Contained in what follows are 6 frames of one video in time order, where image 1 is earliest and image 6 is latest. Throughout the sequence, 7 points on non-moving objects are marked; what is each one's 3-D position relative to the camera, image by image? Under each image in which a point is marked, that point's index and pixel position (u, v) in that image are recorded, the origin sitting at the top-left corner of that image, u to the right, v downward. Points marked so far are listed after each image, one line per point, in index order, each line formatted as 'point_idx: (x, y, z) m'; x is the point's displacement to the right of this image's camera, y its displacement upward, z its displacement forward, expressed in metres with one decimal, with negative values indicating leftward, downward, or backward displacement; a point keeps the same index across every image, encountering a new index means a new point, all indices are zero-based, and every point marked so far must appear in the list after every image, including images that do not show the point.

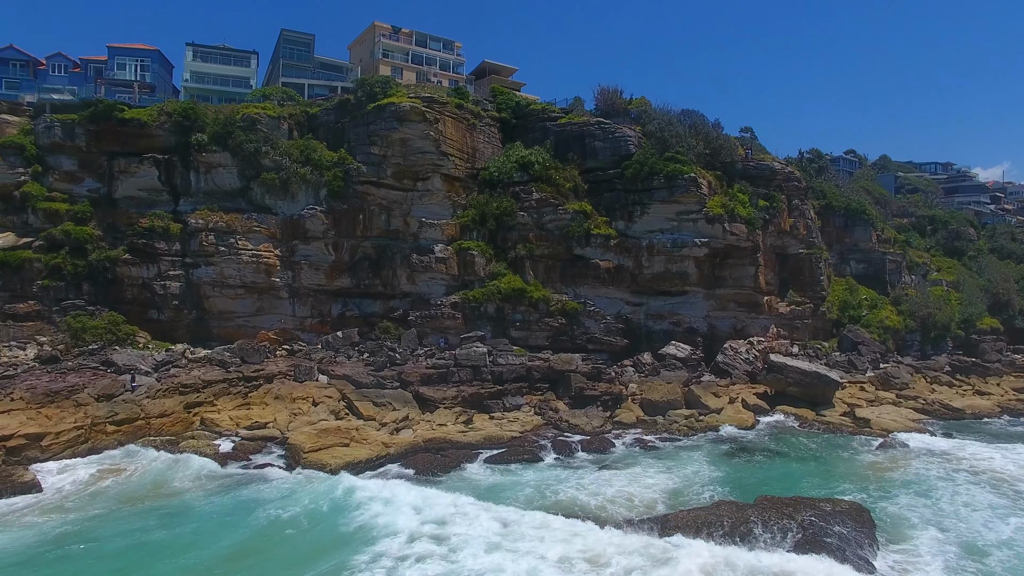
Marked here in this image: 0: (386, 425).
0: (-2.4, -2.6, +18.6) m
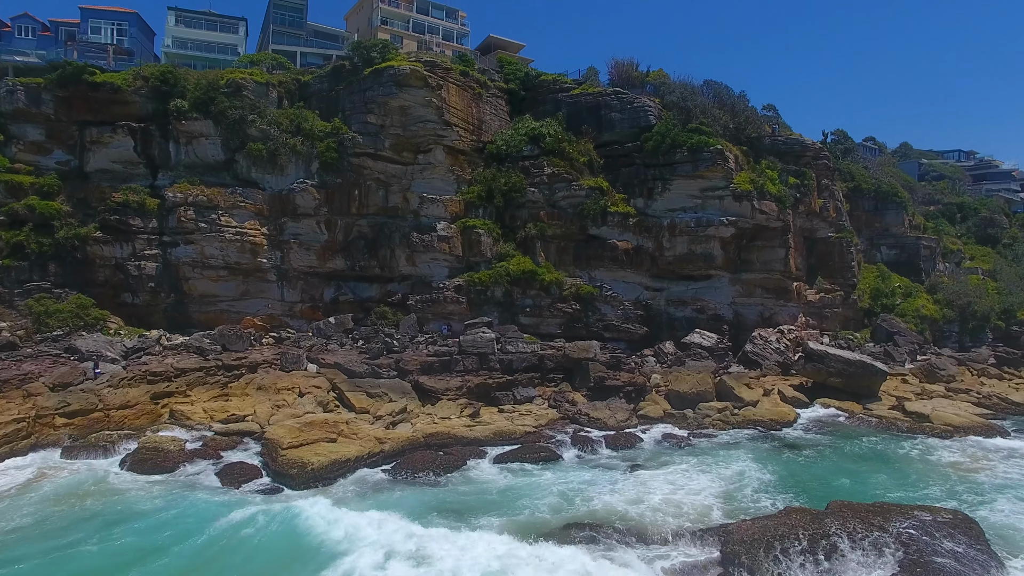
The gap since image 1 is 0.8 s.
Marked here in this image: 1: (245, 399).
0: (-2.2, -2.2, +16.3) m
1: (-4.9, -2.1, +18.2) m
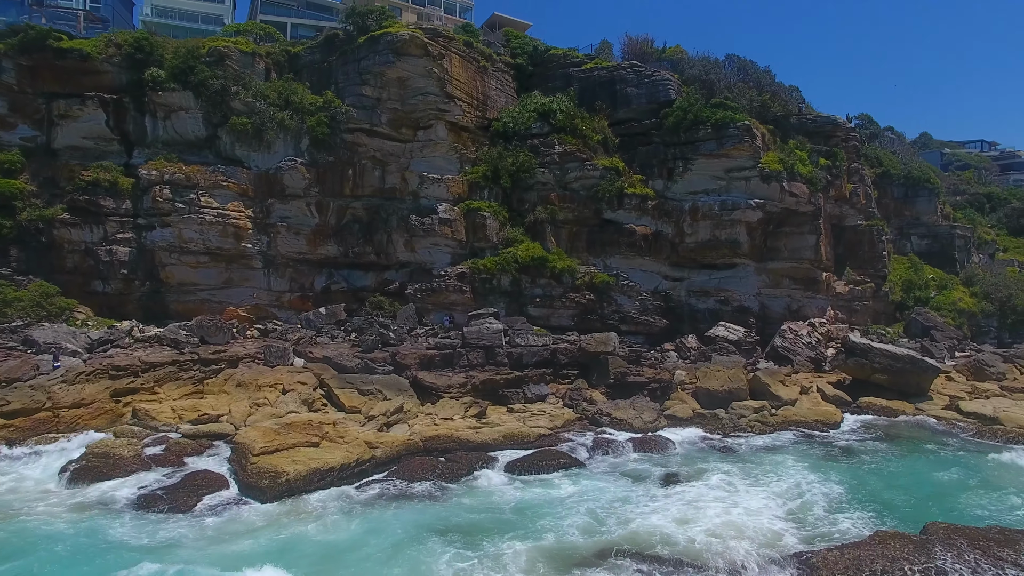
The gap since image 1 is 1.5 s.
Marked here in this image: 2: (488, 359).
0: (-2.0, -1.9, +14.2) m
1: (-4.7, -1.8, +16.2) m
2: (-0.4, -1.3, +18.0) m
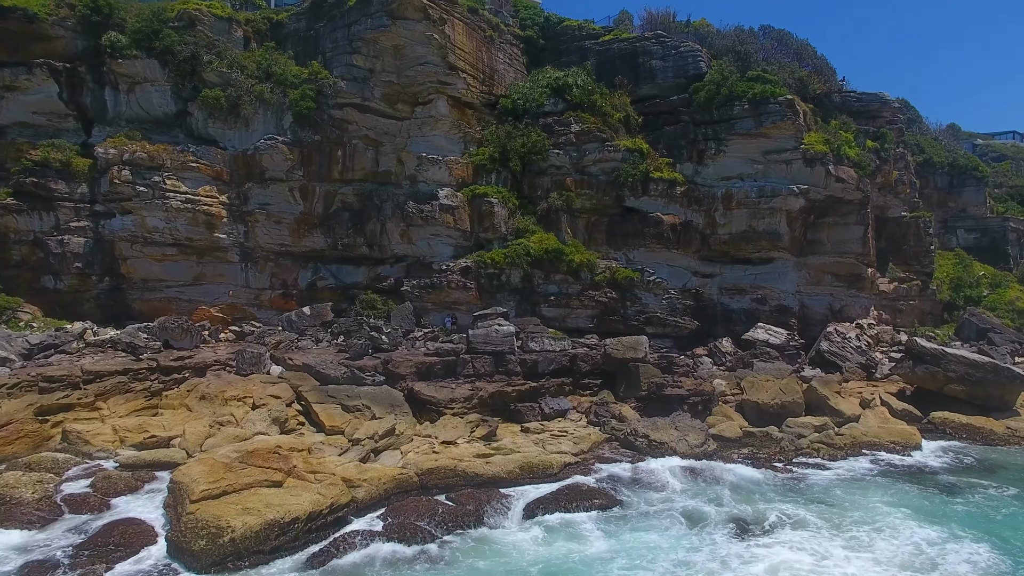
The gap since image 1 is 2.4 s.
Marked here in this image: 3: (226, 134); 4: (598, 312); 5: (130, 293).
0: (-1.8, -1.8, +11.5) m
1: (-4.5, -1.7, +13.5) m
2: (-0.2, -1.2, +15.3) m
3: (-5.7, +3.0, +19.6) m
4: (+1.7, -0.5, +19.8) m
5: (-7.2, -0.1, +18.8) m
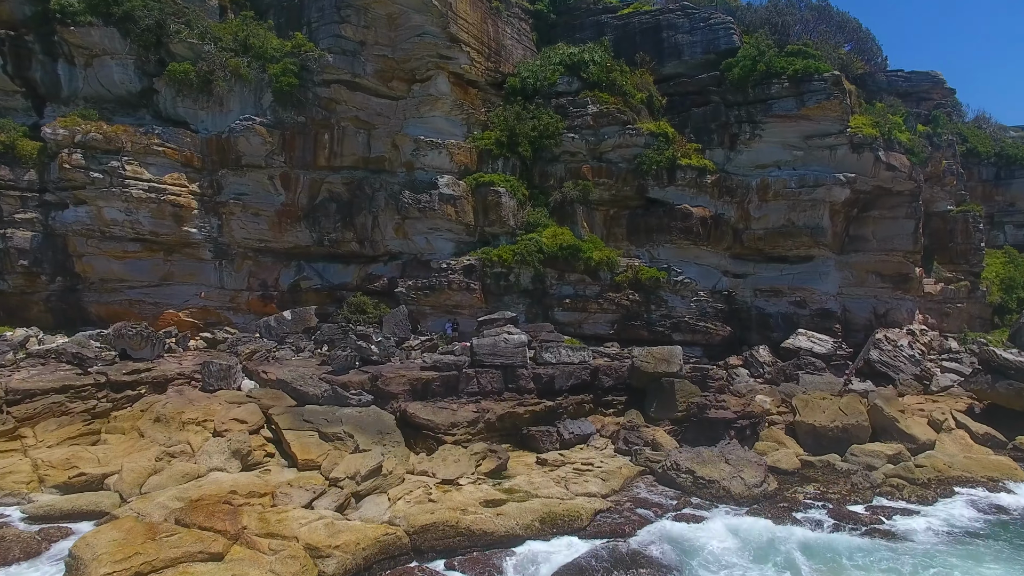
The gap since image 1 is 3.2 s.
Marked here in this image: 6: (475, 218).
0: (-1.7, -1.8, +9.2) m
1: (-4.4, -1.7, +11.1) m
2: (-0.1, -1.3, +13.0) m
3: (-5.5, +3.0, +17.3) m
4: (+1.9, -0.5, +17.4) m
5: (-7.1, -0.1, +16.5) m
6: (-0.7, +1.3, +17.9) m
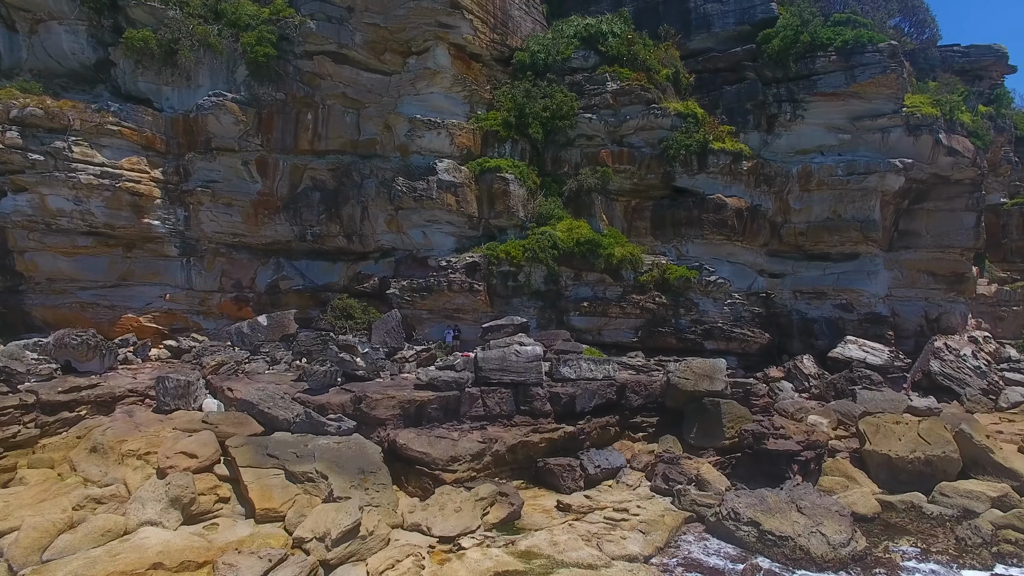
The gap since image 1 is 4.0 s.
0: (-1.5, -1.9, +6.9) m
1: (-4.2, -1.7, +8.9) m
2: (+0.1, -1.3, +10.8) m
3: (-5.4, +3.0, +15.1) m
4: (+2.0, -0.5, +15.2) m
5: (-6.9, -0.1, +14.3) m
6: (-0.5, +1.2, +15.7) m
